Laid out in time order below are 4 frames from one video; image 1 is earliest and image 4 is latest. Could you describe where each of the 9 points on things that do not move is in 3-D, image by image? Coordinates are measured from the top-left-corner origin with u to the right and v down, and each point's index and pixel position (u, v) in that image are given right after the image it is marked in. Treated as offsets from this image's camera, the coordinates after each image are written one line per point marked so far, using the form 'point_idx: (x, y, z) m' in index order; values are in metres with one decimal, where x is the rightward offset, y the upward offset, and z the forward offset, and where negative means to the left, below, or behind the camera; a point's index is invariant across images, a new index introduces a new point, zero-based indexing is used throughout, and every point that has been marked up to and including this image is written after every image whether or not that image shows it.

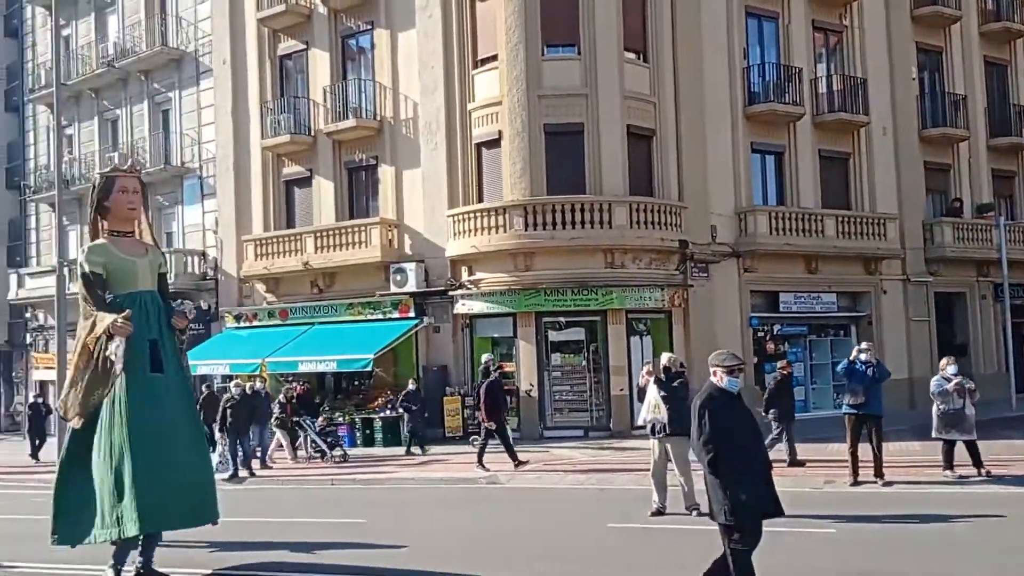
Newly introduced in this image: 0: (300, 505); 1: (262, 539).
0: (-3.4, -3.1, +15.4) m
1: (-3.0, -2.8, +11.9) m
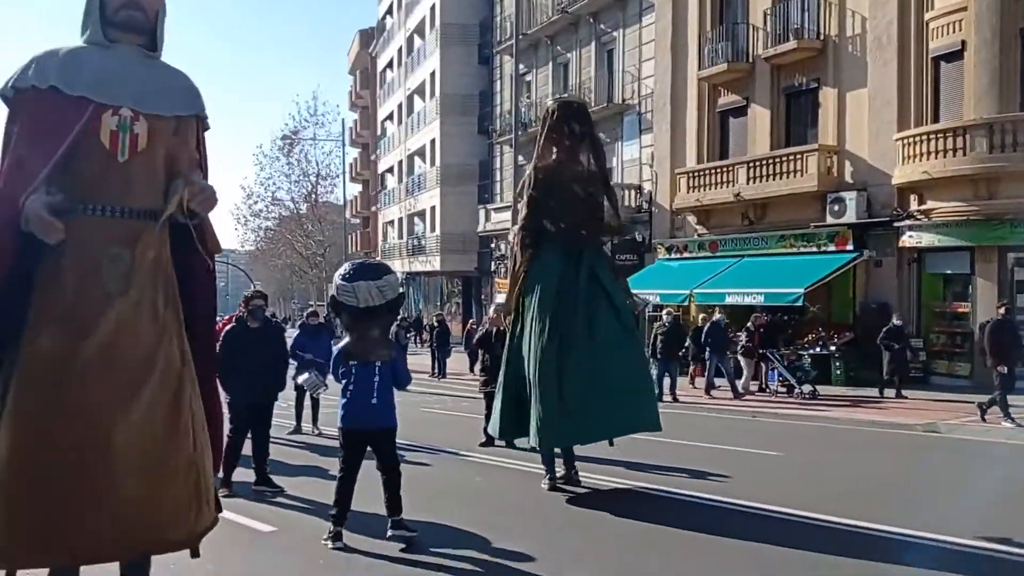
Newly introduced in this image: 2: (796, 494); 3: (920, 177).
0: (+2.8, -2.0, +15.4) m
1: (+1.5, -1.9, +12.1) m
2: (+2.4, -1.7, +8.5) m
3: (+7.4, +2.0, +18.4) m
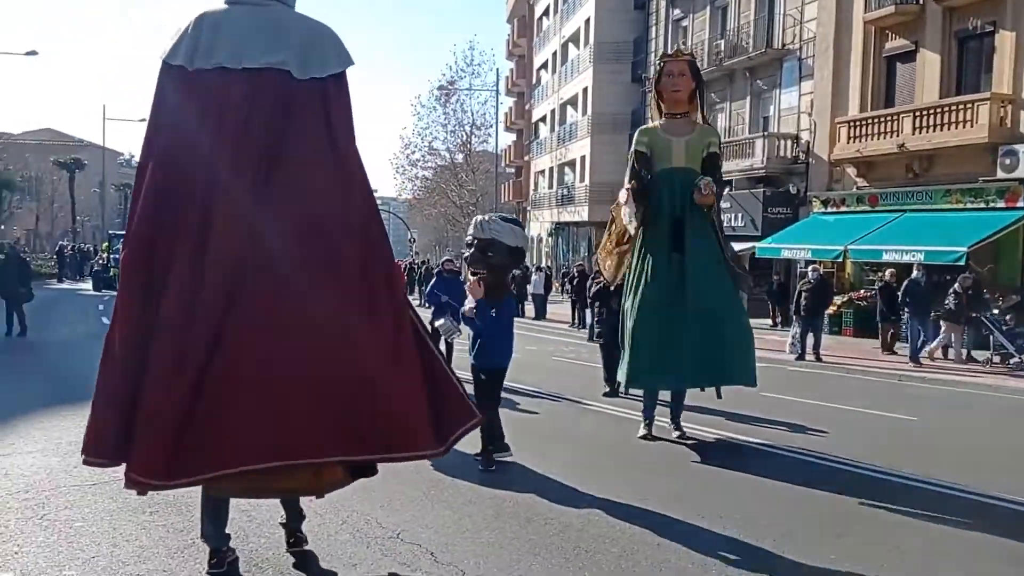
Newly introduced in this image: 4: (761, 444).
0: (+4.8, -1.3, +14.8) m
1: (+3.0, -1.3, +11.7) m
2: (+3.3, -1.4, +8.1) m
3: (+9.9, +2.7, +16.8) m
4: (+2.1, -1.3, +8.2) m
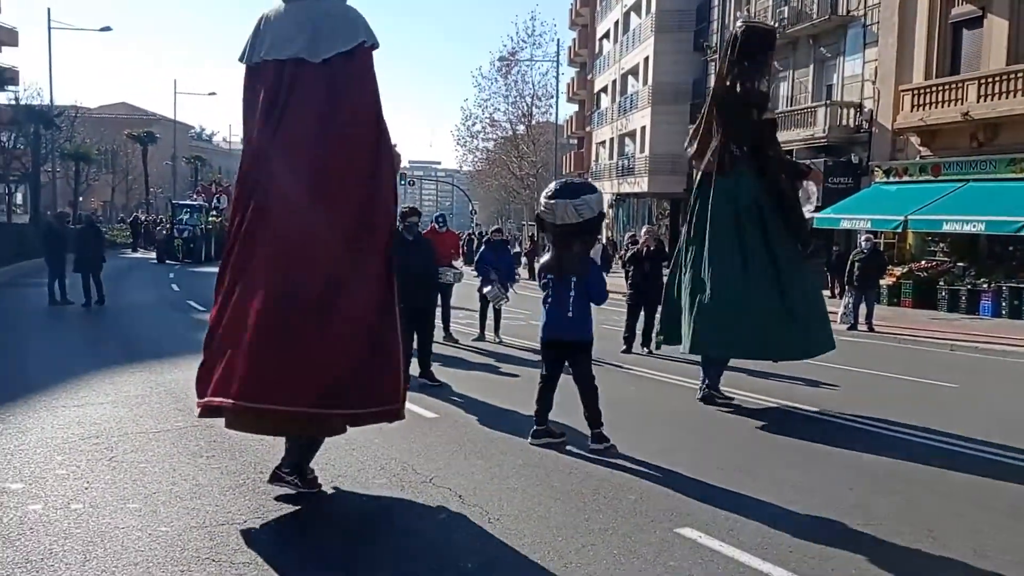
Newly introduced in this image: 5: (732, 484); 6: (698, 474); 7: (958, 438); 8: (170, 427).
0: (+5.5, -0.9, +14.7) m
1: (+3.6, -1.0, +11.8) m
2: (+3.6, -1.1, +8.2) m
3: (+10.8, +3.2, +16.4) m
4: (+2.4, -1.0, +8.4) m
5: (+1.3, -1.1, +5.7) m
6: (+1.1, -1.1, +5.9) m
7: (+3.3, -1.1, +7.3) m
8: (-2.3, -1.0, +6.9) m
